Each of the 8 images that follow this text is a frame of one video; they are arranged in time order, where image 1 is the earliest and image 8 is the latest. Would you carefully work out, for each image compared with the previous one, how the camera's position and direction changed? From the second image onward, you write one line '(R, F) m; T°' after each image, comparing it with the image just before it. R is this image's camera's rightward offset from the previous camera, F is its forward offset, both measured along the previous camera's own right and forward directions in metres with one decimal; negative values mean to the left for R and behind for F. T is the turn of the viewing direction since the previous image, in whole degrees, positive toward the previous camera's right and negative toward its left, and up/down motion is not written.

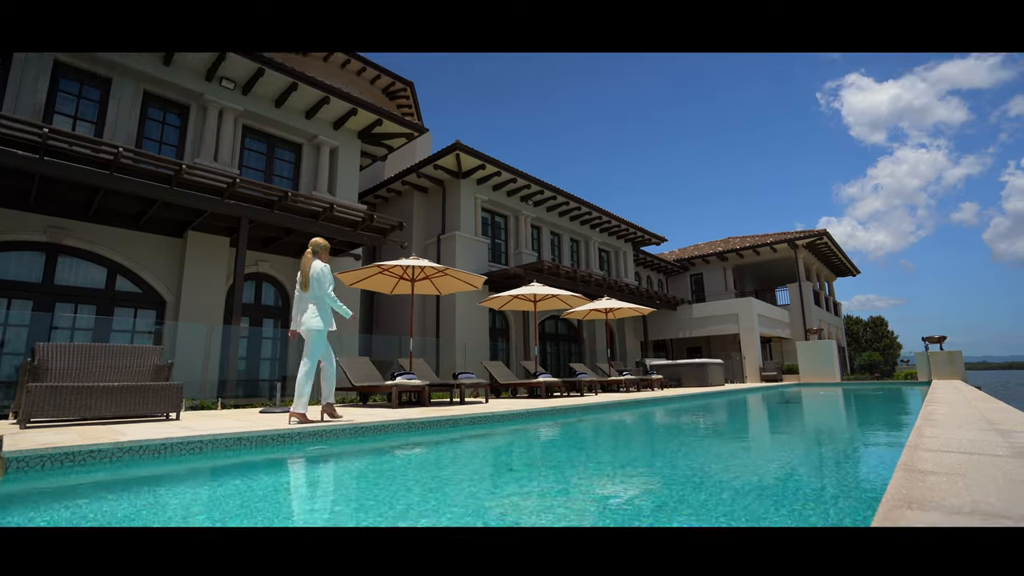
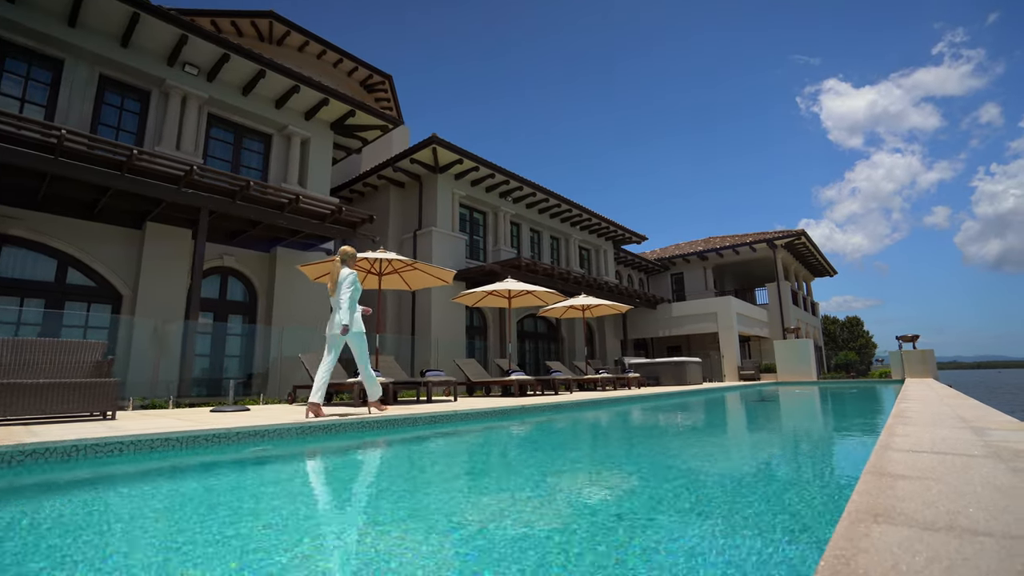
(+0.2, +0.2) m; +2°
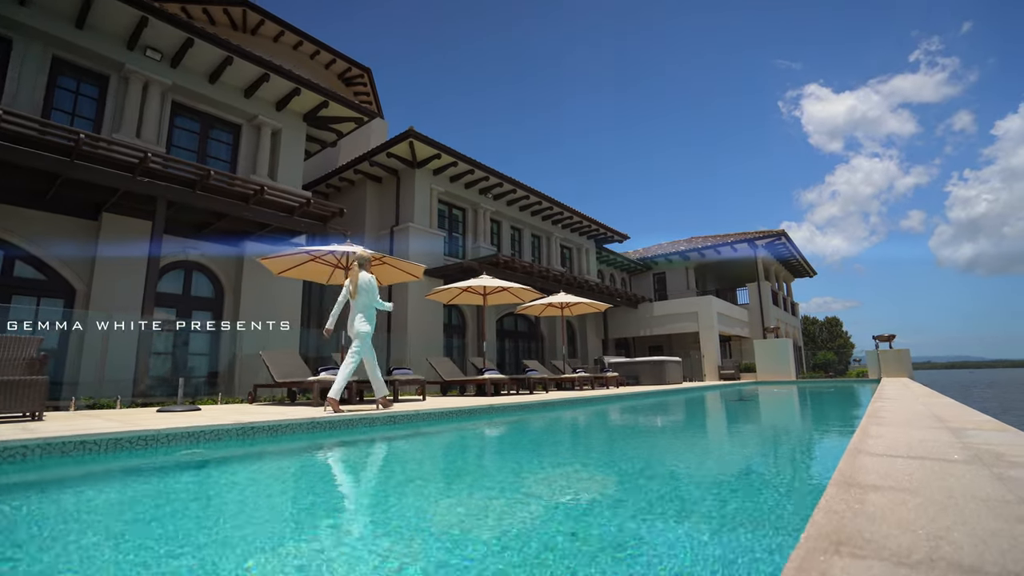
(+0.2, +0.2) m; +2°
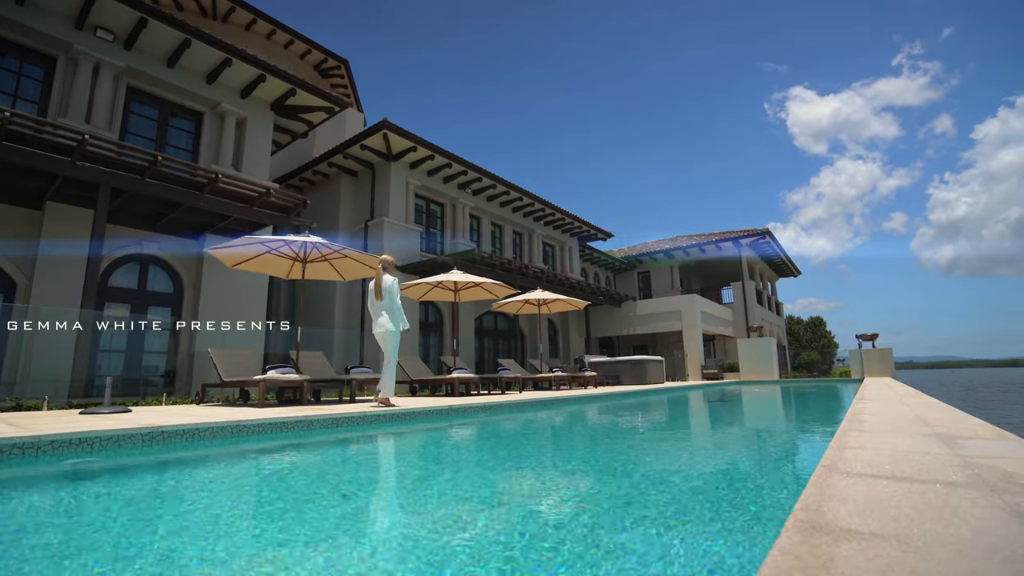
(+0.3, +0.4) m; +1°
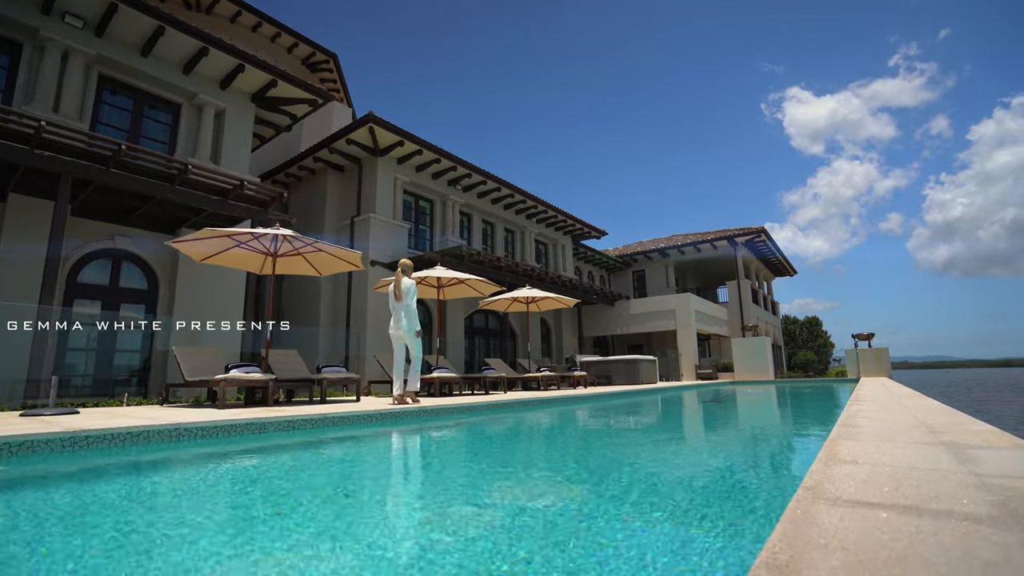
(+0.2, +0.3) m; 0°
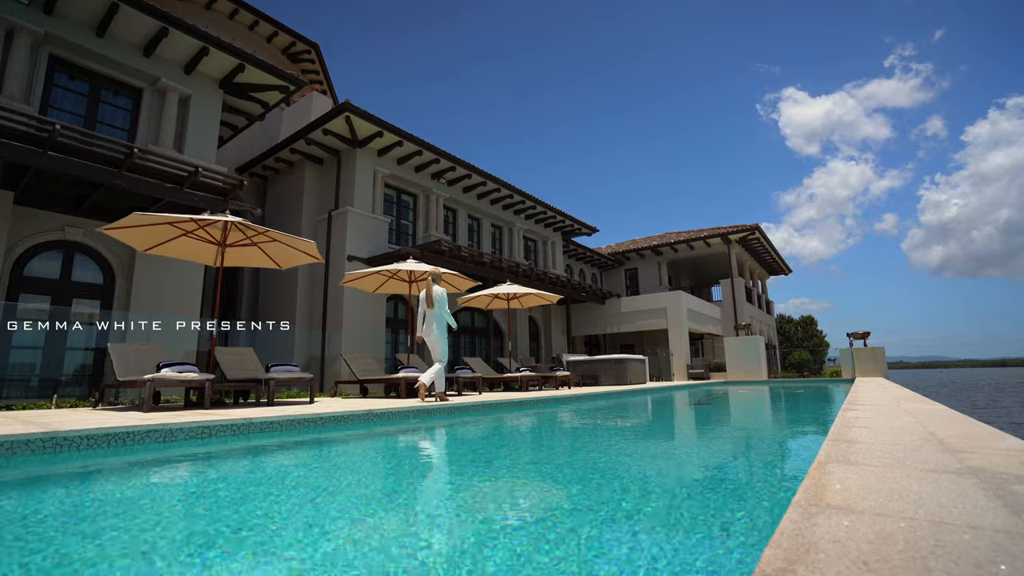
(+0.3, +0.5) m; 0°
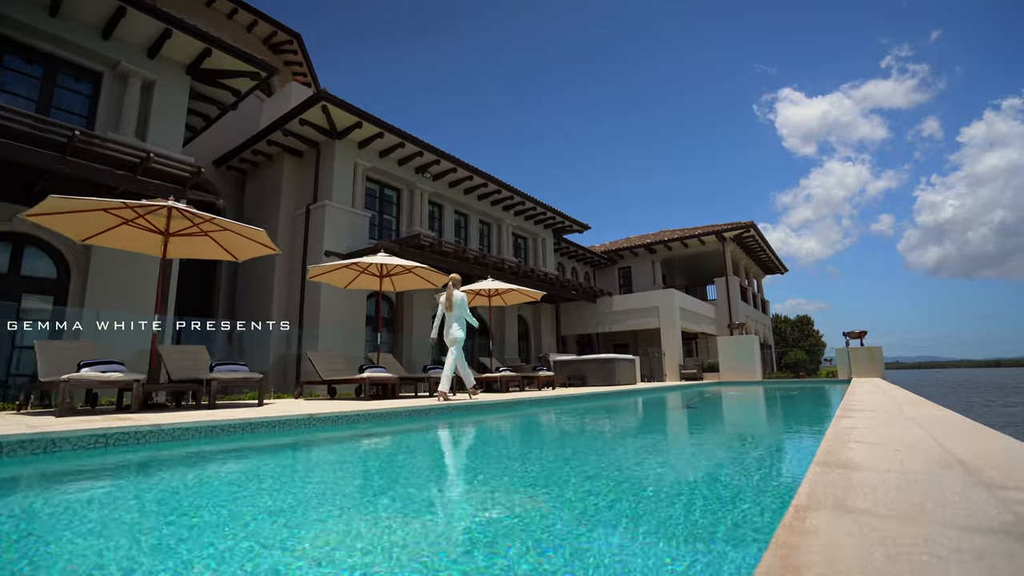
(+0.3, +0.5) m; 0°
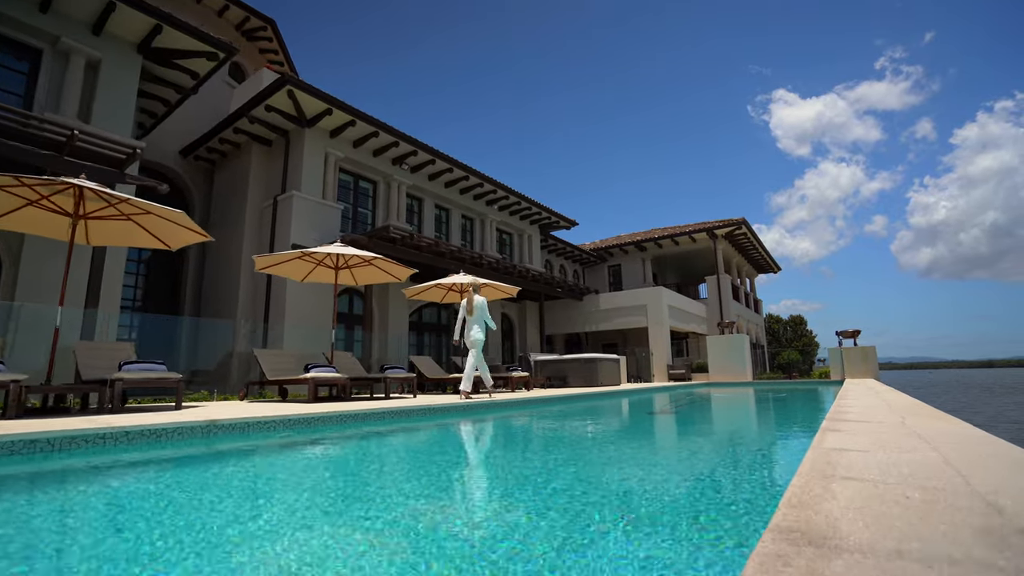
(+0.4, +0.6) m; 0°
